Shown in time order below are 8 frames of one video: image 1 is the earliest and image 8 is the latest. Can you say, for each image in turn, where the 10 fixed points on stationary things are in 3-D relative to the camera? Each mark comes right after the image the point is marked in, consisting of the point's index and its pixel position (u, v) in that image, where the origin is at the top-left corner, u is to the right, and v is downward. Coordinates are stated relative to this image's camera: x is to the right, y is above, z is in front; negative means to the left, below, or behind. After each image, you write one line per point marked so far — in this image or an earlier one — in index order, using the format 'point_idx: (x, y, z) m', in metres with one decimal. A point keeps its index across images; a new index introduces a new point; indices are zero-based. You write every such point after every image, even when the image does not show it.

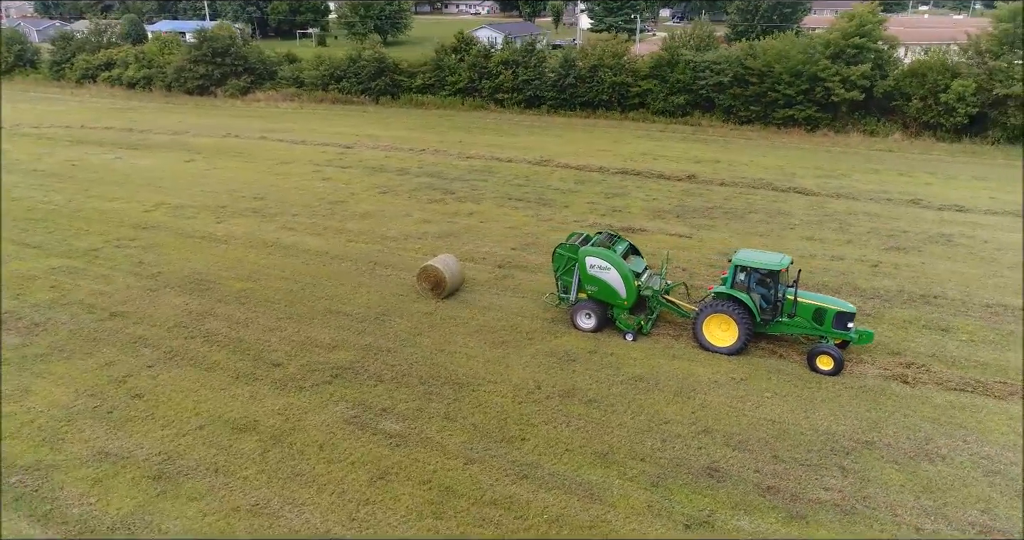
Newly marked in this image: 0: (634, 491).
0: (+1.0, -1.9, +6.1) m
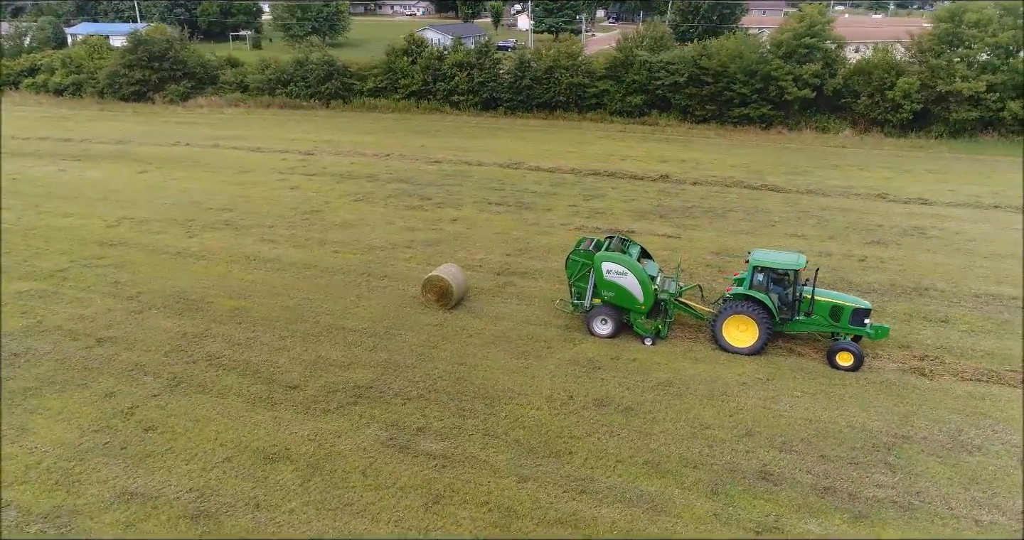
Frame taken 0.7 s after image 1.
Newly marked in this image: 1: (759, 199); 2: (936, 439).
0: (+1.5, -1.9, +6.1) m
1: (+5.4, +1.5, +15.6) m
2: (+4.1, -1.6, +6.9) m
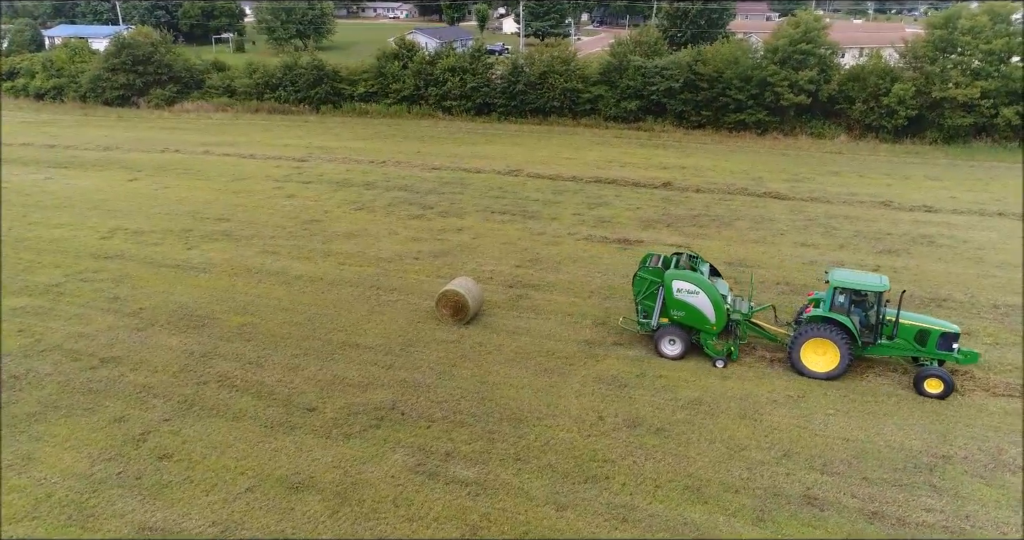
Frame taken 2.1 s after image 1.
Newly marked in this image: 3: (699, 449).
0: (+1.9, -2.1, +5.9) m
1: (+5.5, +1.4, +15.5) m
2: (+4.4, -1.8, +6.8) m
3: (+1.8, -1.7, +6.9) m
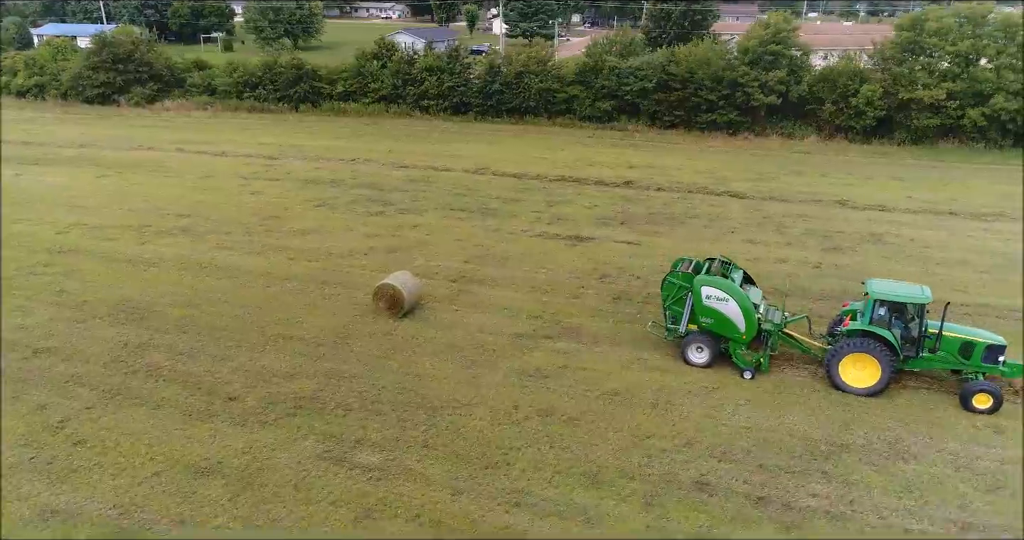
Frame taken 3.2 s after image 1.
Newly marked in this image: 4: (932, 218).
0: (+1.0, -2.0, +6.0) m
1: (+4.6, +1.4, +15.7) m
2: (+3.5, -1.7, +6.9) m
3: (+0.9, -1.7, +7.1) m
4: (+8.7, +1.1, +14.8) m
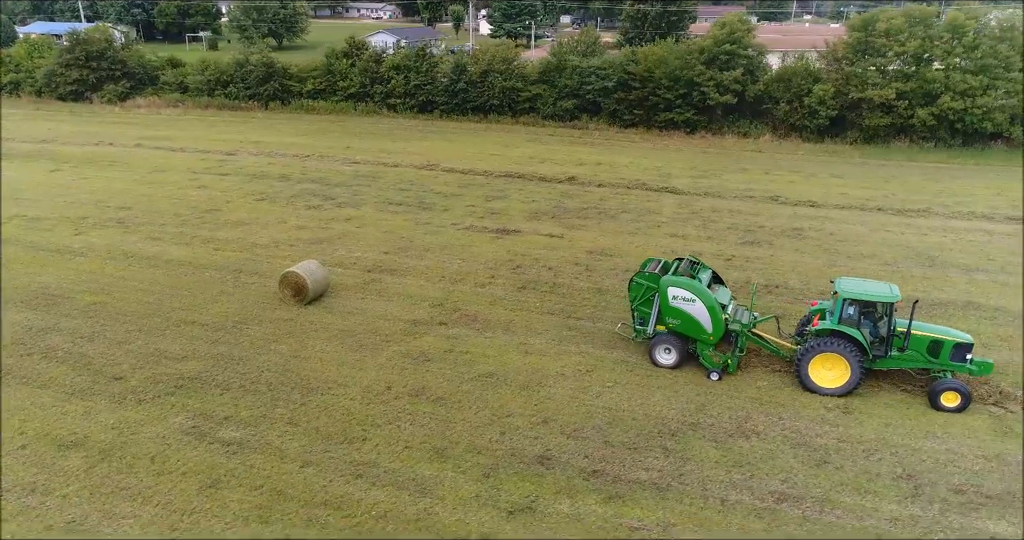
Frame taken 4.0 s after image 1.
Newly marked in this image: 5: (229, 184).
0: (-0.4, -1.9, +6.3) m
1: (+3.2, +1.5, +16.0) m
2: (+2.1, -1.6, +7.2) m
3: (-0.5, -1.5, +7.4) m
4: (+7.3, +1.2, +15.1) m
5: (-6.9, +2.1, +17.6) m
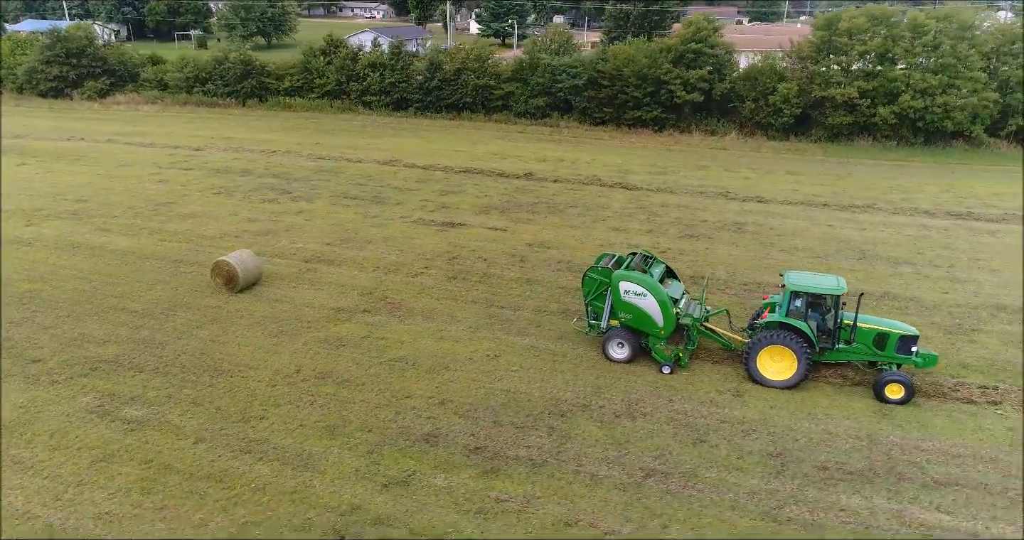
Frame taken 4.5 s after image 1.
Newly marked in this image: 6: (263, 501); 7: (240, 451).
0: (-1.5, -1.7, +6.5) m
1: (+2.1, +1.7, +16.2) m
2: (+1.0, -1.4, +7.5) m
3: (-1.5, -1.3, +7.6) m
4: (+6.2, +1.3, +15.3) m
5: (-8.0, +2.3, +17.8) m
6: (-2.1, -1.9, +5.9) m
7: (-2.5, -1.7, +6.6) m
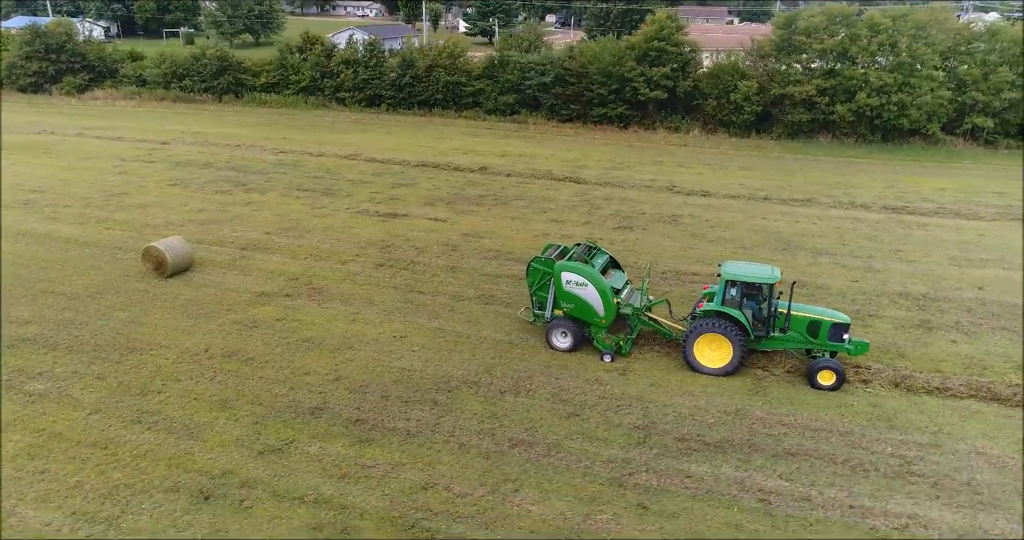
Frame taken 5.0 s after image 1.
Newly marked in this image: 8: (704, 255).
0: (-2.7, -1.5, +6.9) m
1: (+1.0, +1.9, +16.6) m
2: (-0.1, -1.2, +7.8) m
3: (-2.7, -1.1, +7.9) m
4: (+5.1, +1.5, +15.6) m
5: (-9.1, +2.5, +18.2) m
6: (-3.2, -1.7, +6.3) m
7: (-3.7, -1.5, +6.9) m
8: (+3.3, +0.3, +12.2) m
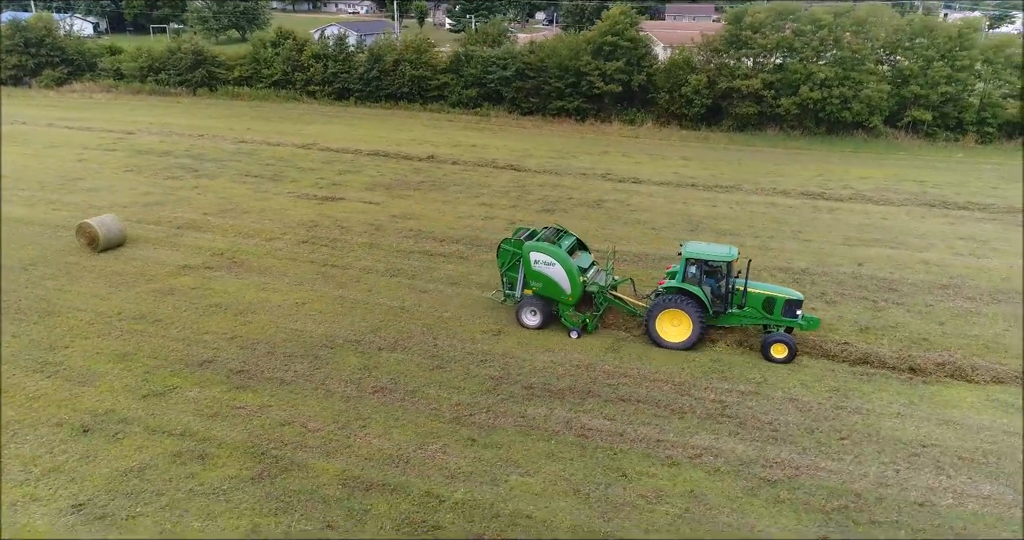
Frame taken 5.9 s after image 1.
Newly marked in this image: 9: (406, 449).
0: (-4.1, -1.1, +7.6) m
1: (-0.4, +2.3, +17.3) m
2: (-1.6, -0.9, +8.5) m
3: (-4.1, -0.8, +8.7) m
4: (+3.6, +1.8, +16.3) m
5: (-10.5, +3.0, +18.9) m
6: (-4.7, -1.3, +7.0) m
7: (-5.1, -1.1, +7.7) m
8: (+1.8, +0.6, +13.0) m
9: (-0.9, -1.6, +6.4) m
